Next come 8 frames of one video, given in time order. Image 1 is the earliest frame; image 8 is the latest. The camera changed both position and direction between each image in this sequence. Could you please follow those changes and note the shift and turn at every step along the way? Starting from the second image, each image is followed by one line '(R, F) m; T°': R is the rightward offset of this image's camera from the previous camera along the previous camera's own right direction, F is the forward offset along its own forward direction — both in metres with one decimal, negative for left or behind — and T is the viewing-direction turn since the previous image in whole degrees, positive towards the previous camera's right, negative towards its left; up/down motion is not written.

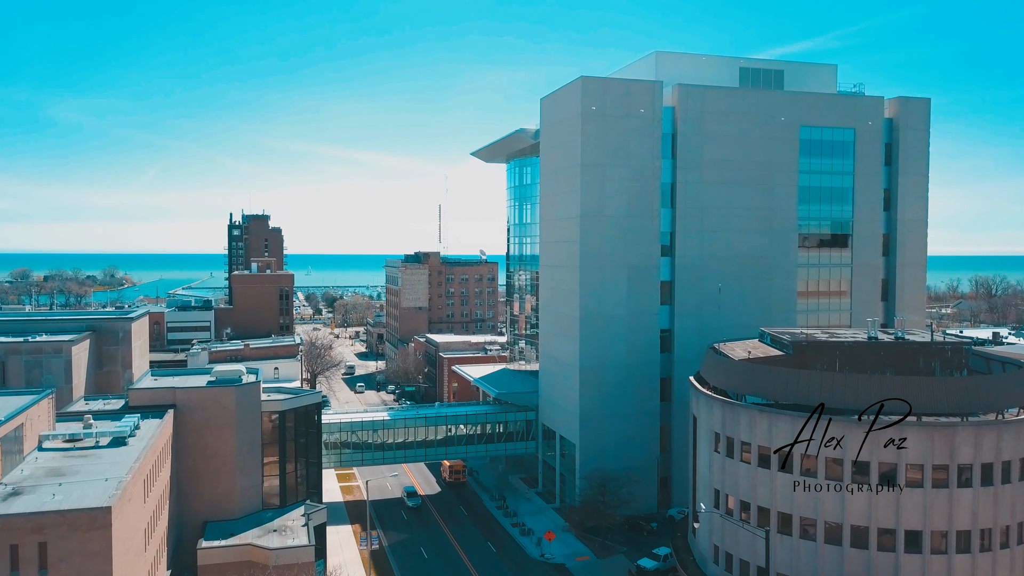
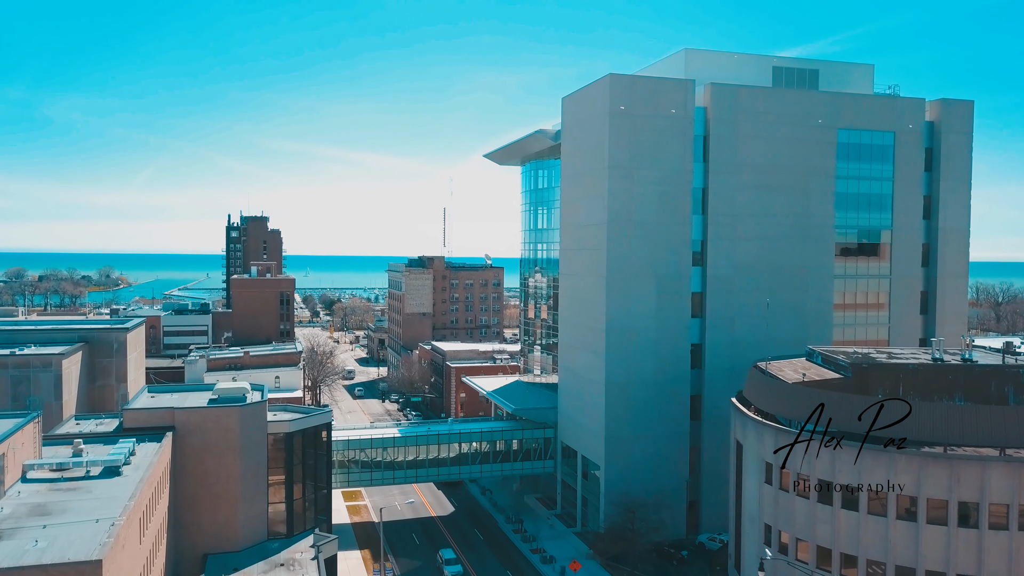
(-1.5, +2.6) m; 0°
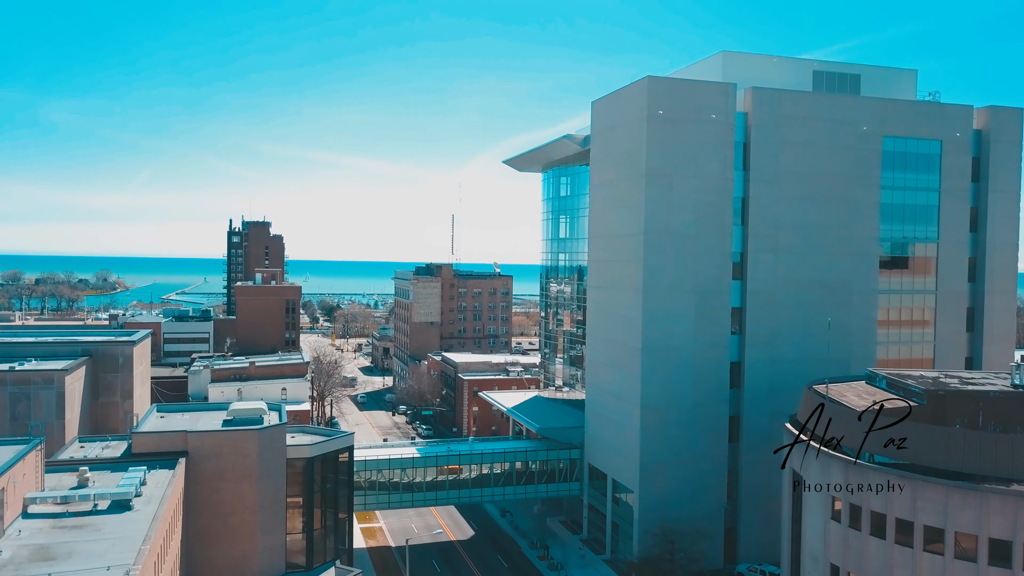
(-1.8, +2.2) m; 0°
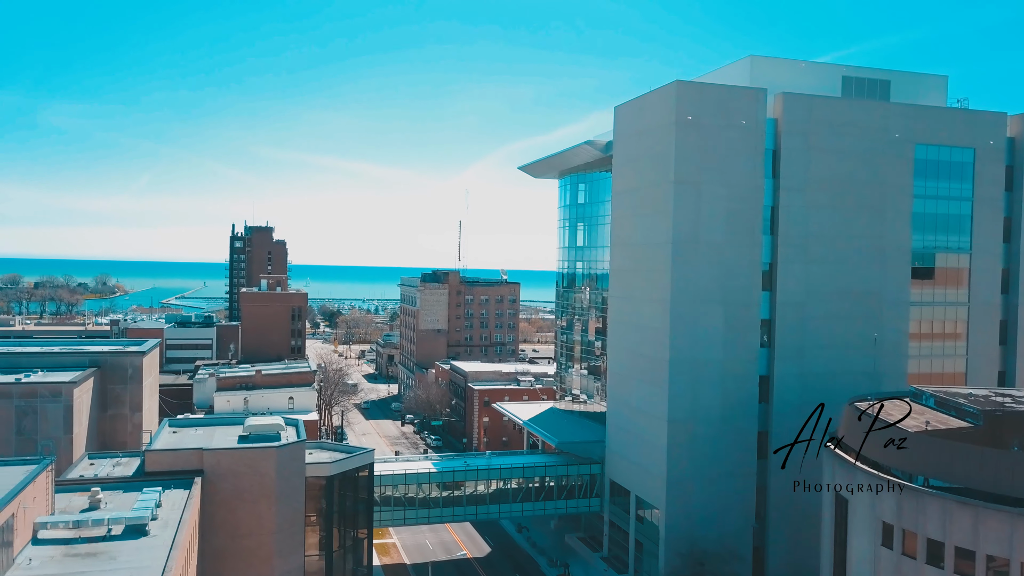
(-1.3, +1.2) m; 0°
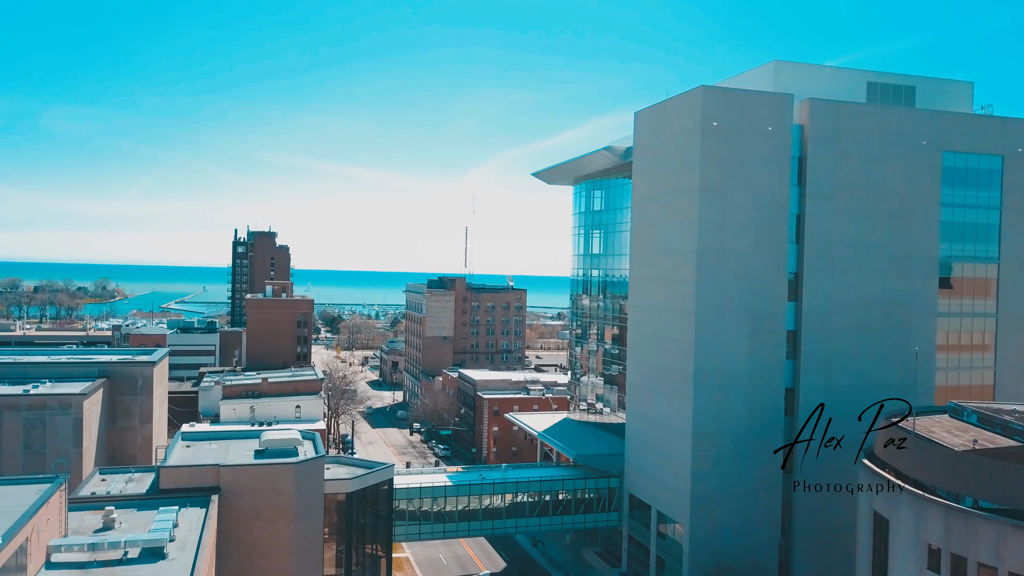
(-1.1, +0.9) m; 0°
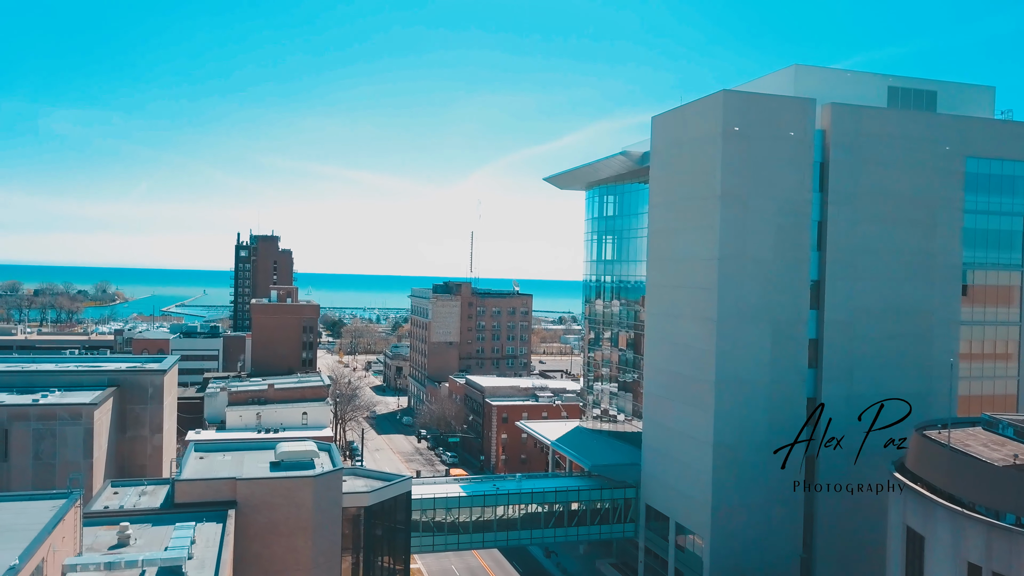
(-0.9, +0.7) m; 0°
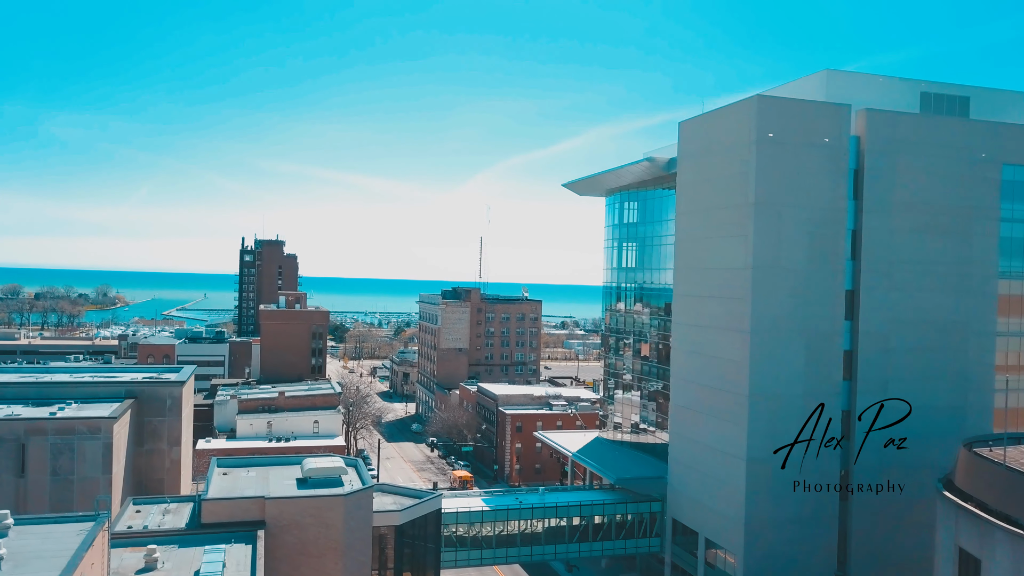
(-1.4, +0.9) m; 0°
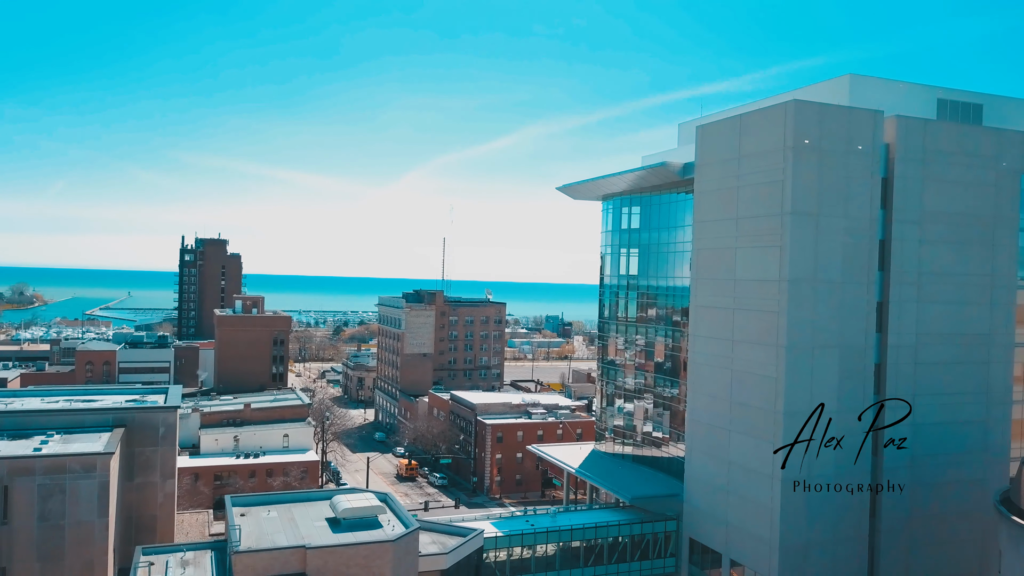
(-4.1, +2.5) m; +5°
